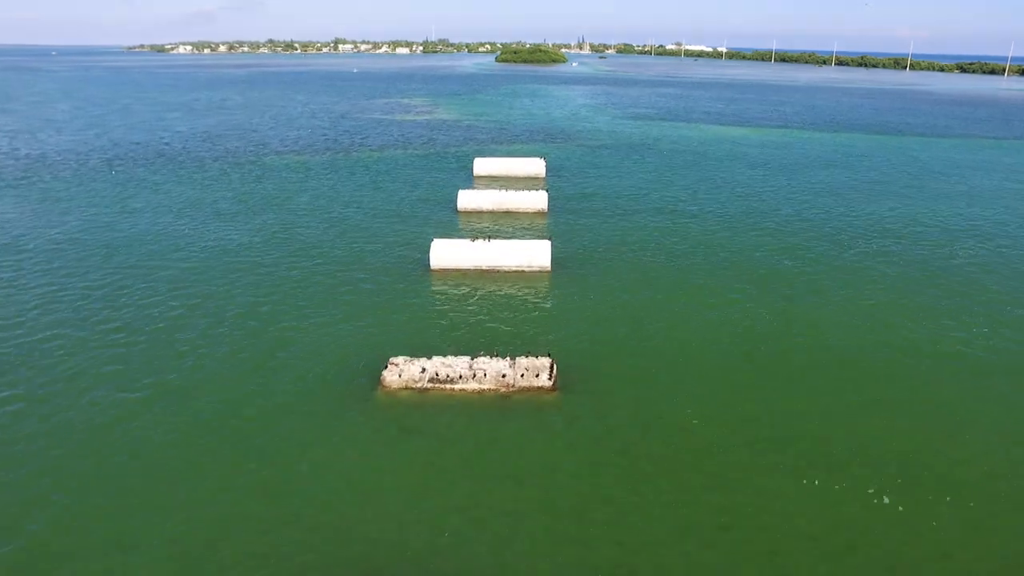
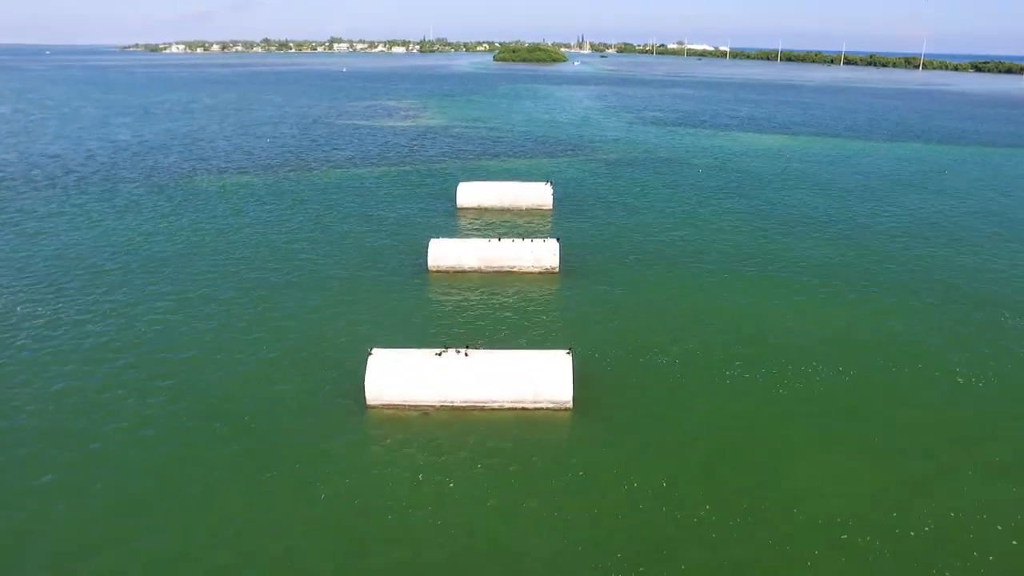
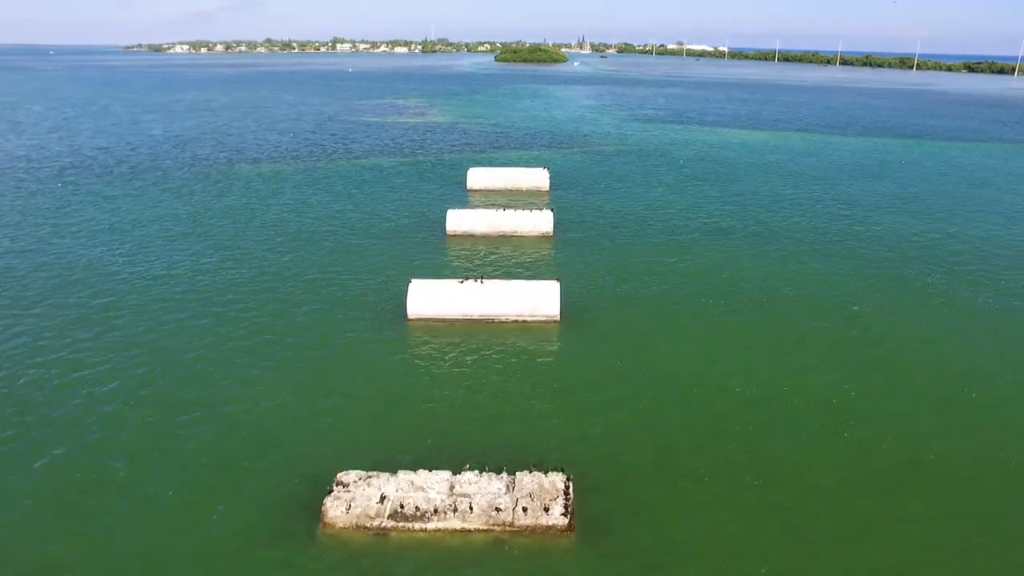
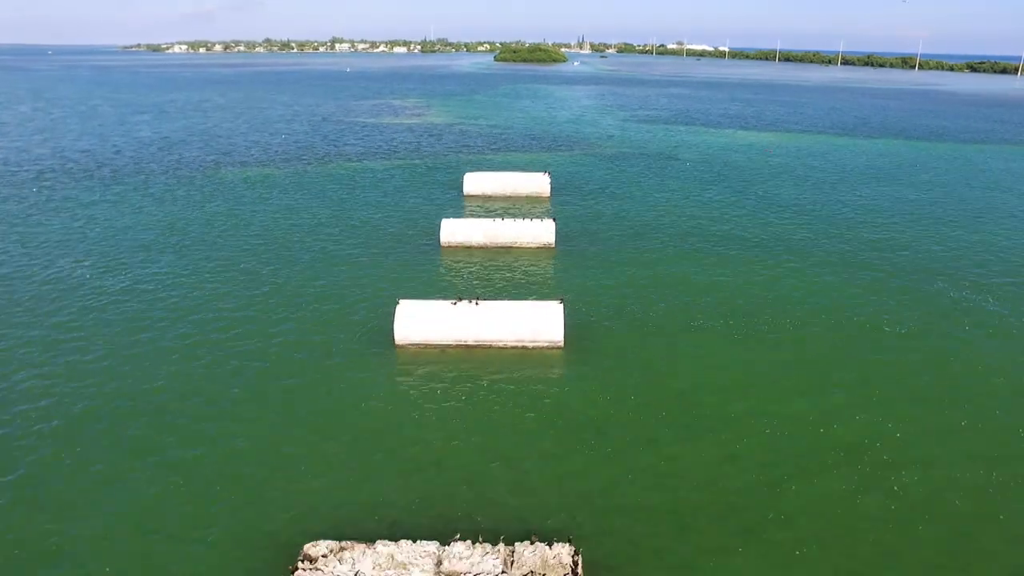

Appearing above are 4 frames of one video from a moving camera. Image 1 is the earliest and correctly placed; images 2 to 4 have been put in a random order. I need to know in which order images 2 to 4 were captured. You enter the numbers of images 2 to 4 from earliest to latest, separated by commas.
3, 4, 2
